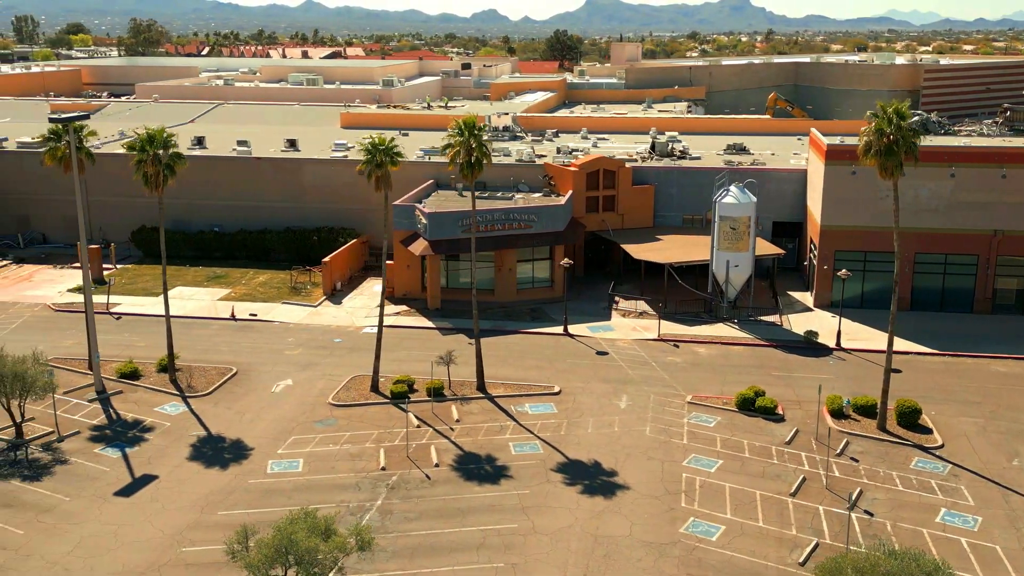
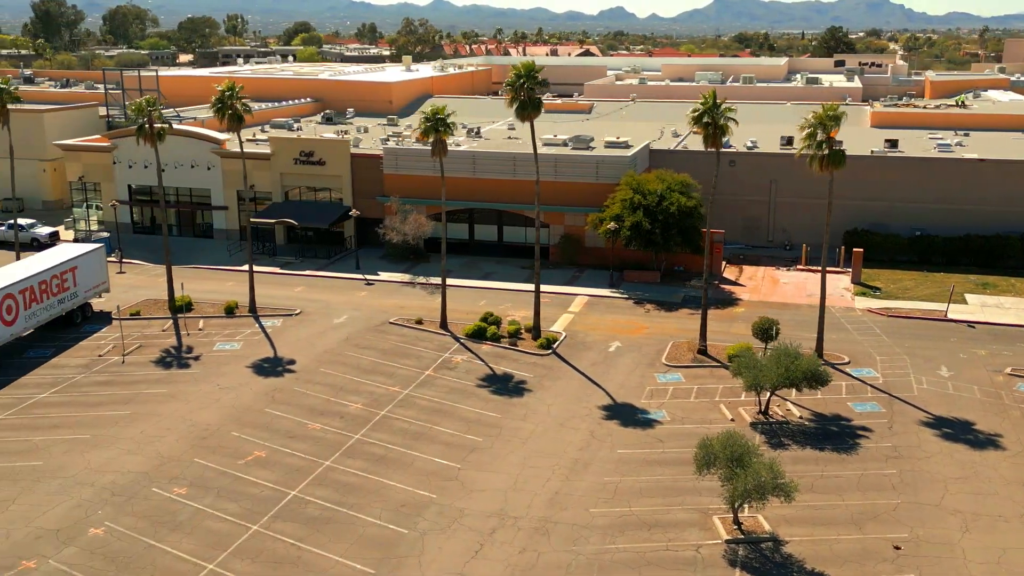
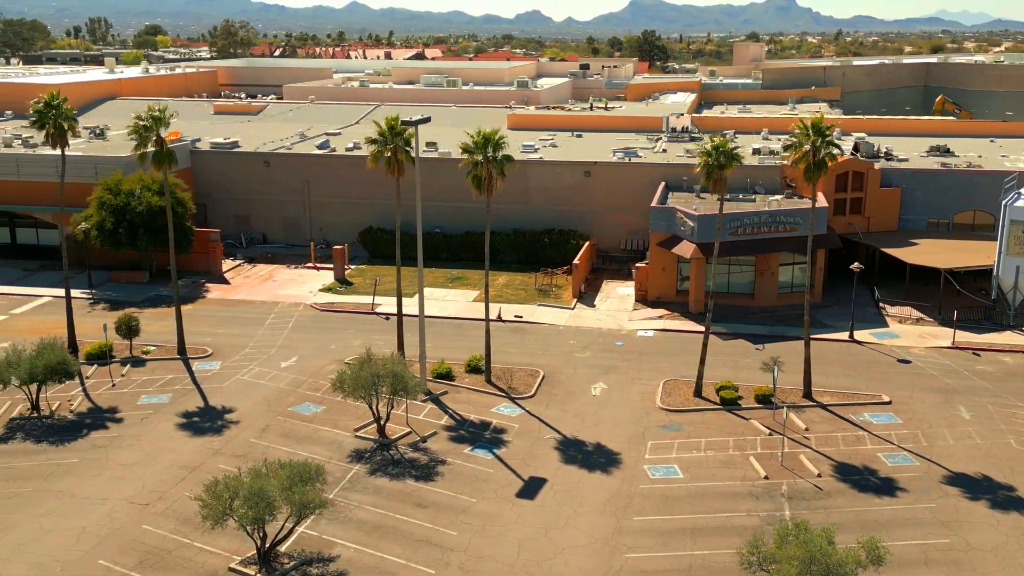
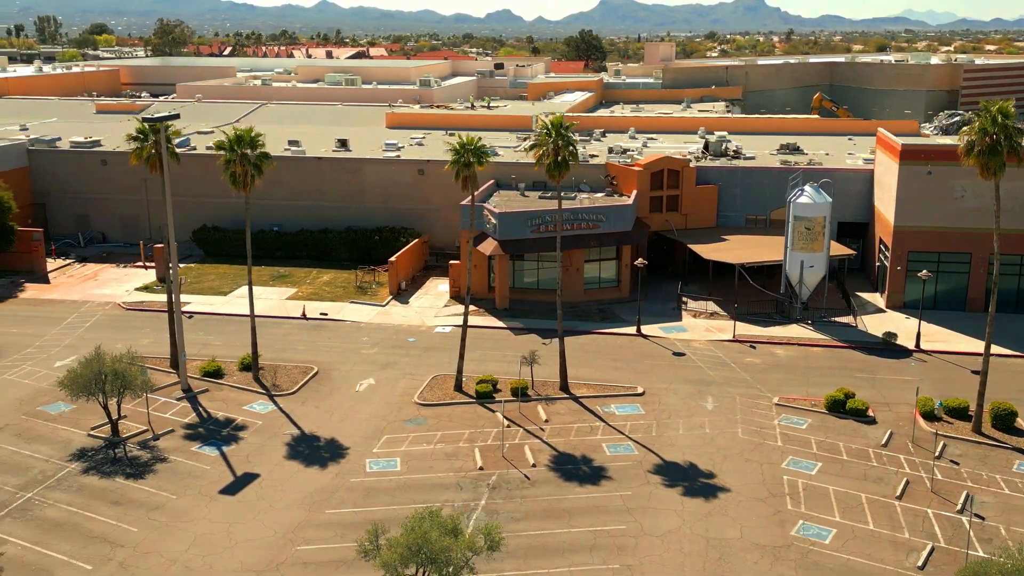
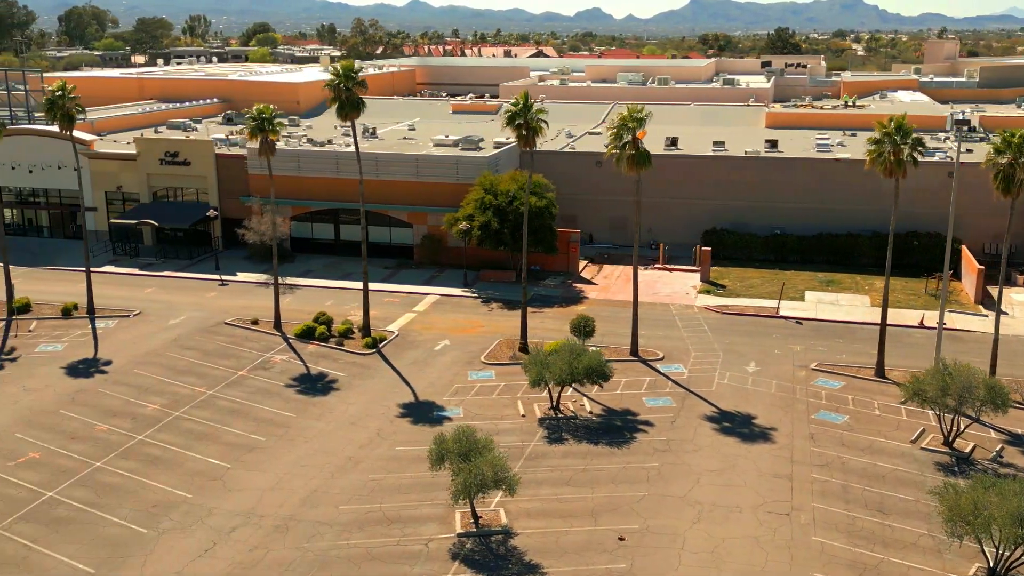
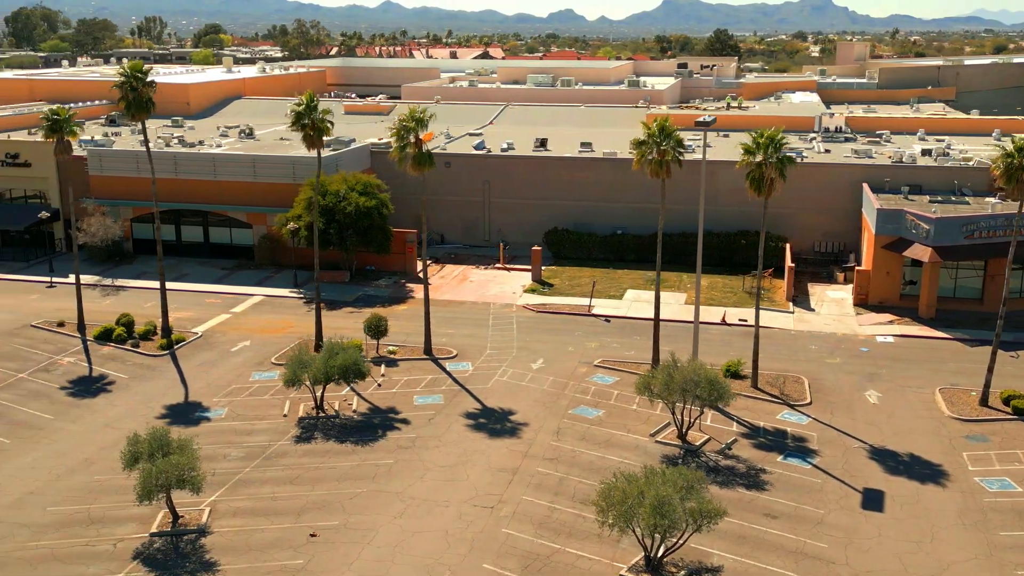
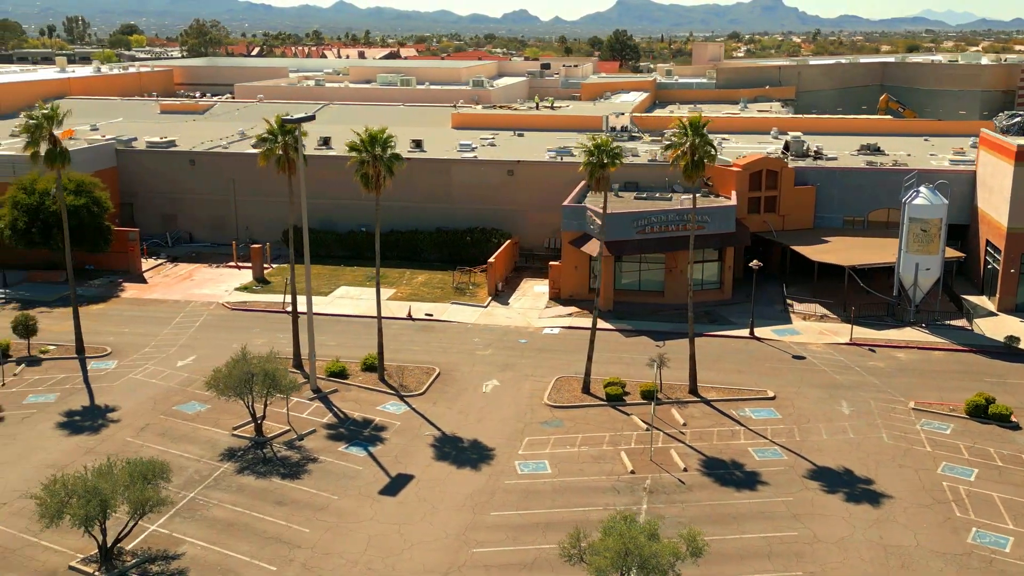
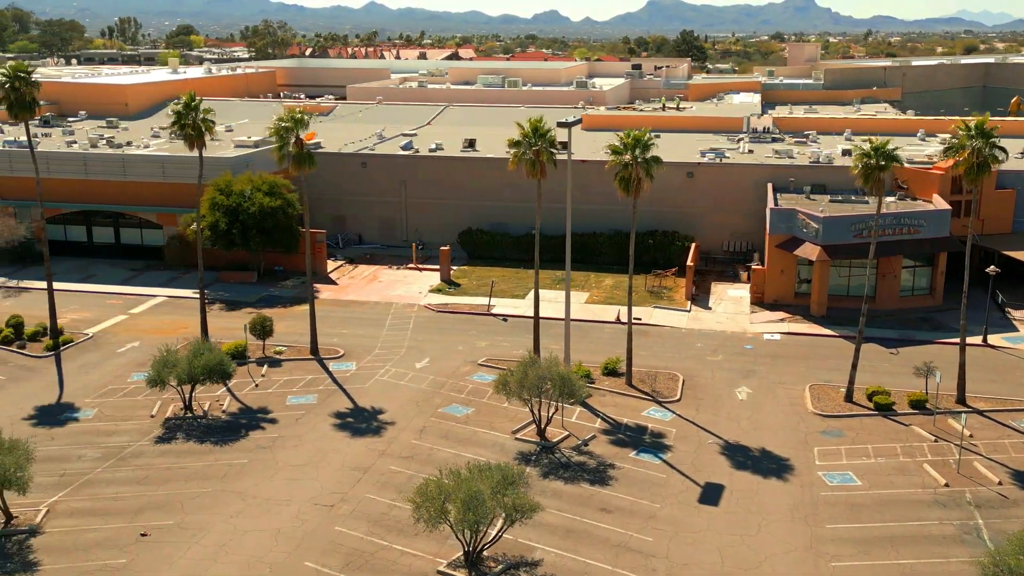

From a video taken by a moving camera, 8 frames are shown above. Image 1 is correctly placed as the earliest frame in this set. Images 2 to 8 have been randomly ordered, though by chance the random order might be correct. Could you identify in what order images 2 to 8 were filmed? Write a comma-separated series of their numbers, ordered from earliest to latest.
4, 7, 3, 8, 6, 5, 2
